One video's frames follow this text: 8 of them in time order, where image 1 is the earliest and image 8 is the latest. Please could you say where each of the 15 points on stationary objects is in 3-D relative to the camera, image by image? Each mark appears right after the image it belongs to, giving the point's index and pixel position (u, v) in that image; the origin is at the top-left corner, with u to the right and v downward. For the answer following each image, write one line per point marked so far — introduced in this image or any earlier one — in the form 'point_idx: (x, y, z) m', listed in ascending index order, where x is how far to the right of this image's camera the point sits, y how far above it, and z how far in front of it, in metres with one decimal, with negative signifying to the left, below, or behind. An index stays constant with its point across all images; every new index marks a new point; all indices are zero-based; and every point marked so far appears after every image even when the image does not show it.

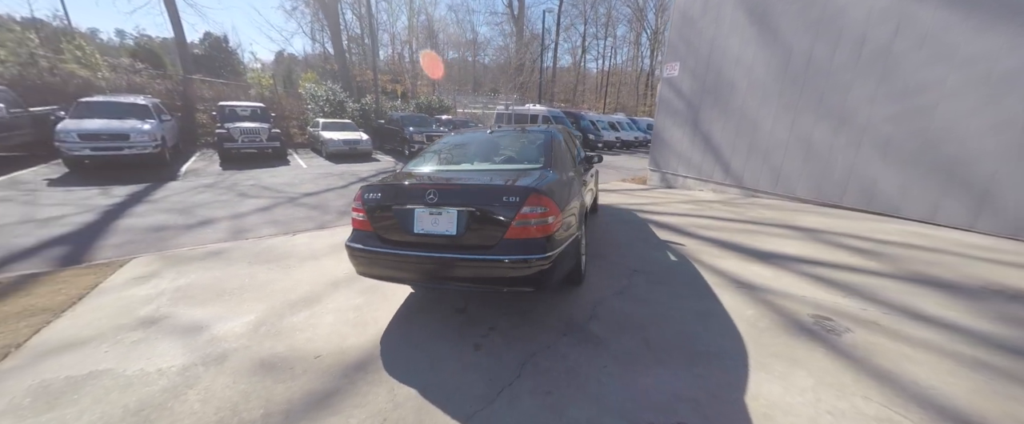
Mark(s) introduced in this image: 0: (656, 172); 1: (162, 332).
0: (+3.4, +1.0, +8.8) m
1: (-2.6, -0.9, +2.6) m
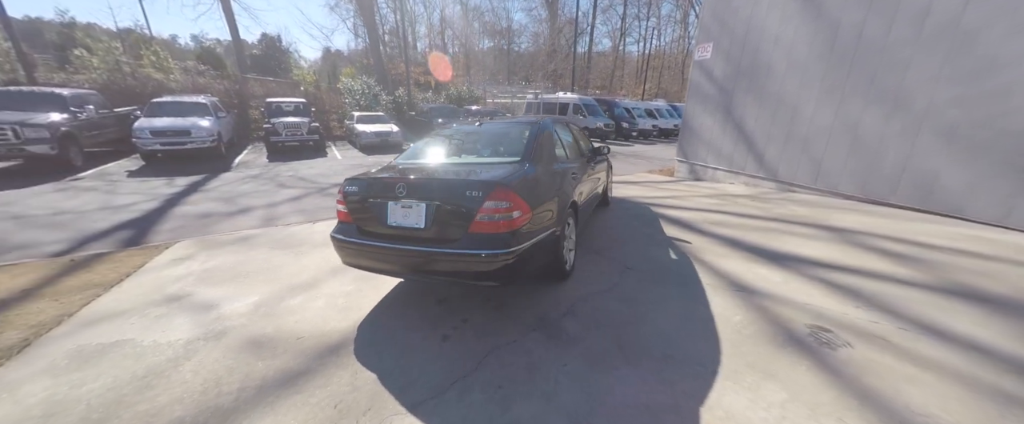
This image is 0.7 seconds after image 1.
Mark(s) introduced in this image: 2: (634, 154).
0: (+3.9, +1.2, +8.4) m
1: (-2.8, -0.8, +3.0) m
2: (+4.0, +1.9, +11.9) m
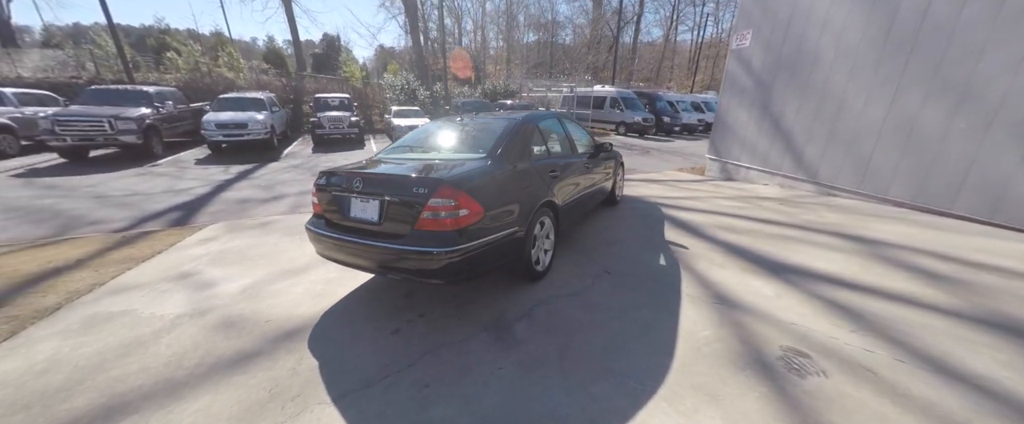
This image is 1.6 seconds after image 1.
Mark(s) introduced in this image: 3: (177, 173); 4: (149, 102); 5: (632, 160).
0: (+4.4, +1.1, +7.7) m
1: (-3.1, -0.7, +3.3) m
2: (+5.0, +1.9, +11.2) m
3: (-7.8, +0.9, +8.3) m
4: (-9.9, +3.0, +9.6) m
5: (+3.3, +1.4, +9.8) m
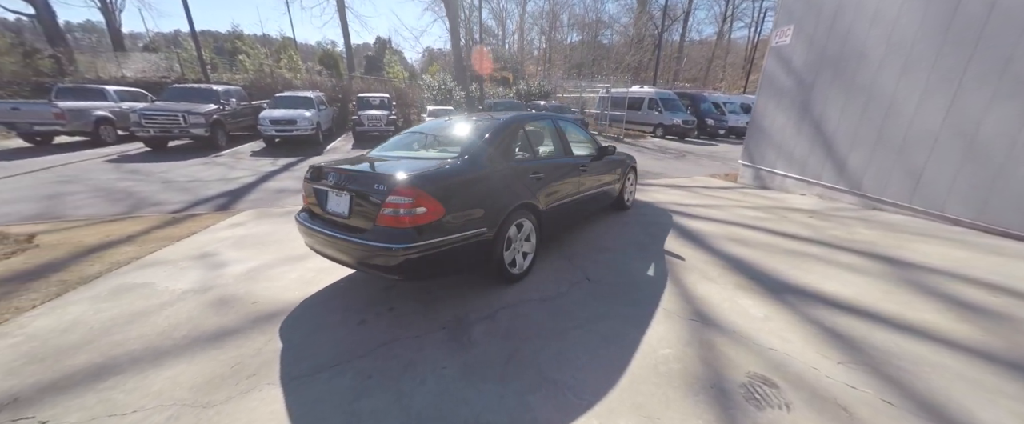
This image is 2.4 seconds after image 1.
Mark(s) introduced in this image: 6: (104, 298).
0: (+4.8, +0.9, +7.1) m
1: (-3.3, -0.5, +3.7) m
2: (+5.9, +1.7, +10.5) m
3: (-7.3, +1.3, +9.2) m
4: (-9.1, +3.4, +10.8) m
5: (+3.9, +1.3, +9.3) m
6: (-3.5, -0.7, +3.0) m
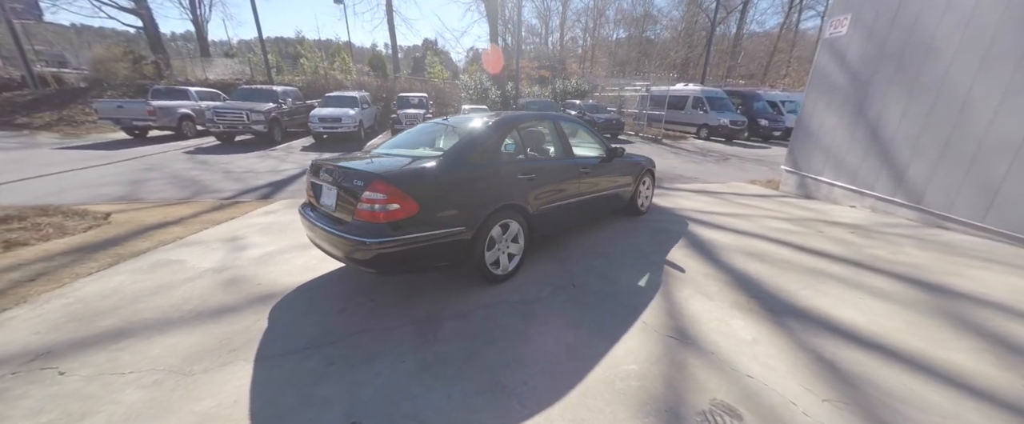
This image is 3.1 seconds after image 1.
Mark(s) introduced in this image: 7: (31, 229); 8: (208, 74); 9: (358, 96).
0: (+5.1, +0.7, +6.5) m
1: (-3.3, -0.4, +4.1) m
2: (+6.7, +1.4, +9.7) m
3: (-6.5, +1.6, +10.1) m
4: (-8.0, +3.8, +11.9) m
5: (+4.6, +1.1, +8.7) m
6: (-3.7, -0.6, +3.5) m
7: (-5.8, -0.2, +4.2) m
8: (-15.8, +7.1, +18.3) m
9: (-5.5, +4.1, +12.6) m
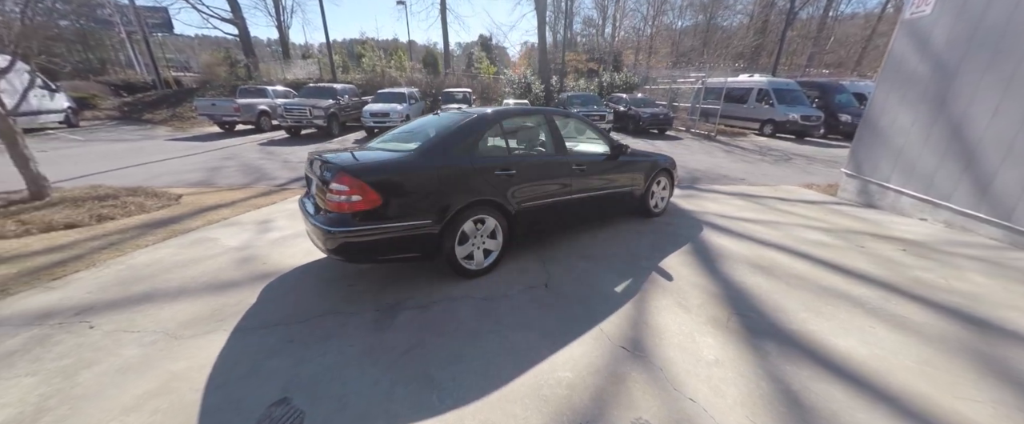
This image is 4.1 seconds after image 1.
0: (+5.4, +0.5, +5.5) m
1: (-3.3, -0.2, +4.6) m
2: (+7.5, +1.2, +8.4) m
3: (-5.4, +1.9, +11.0) m
4: (-6.5, +4.2, +13.0) m
5: (+5.3, +1.0, +7.8) m
6: (-3.8, -0.4, +4.1) m
7: (-5.7, +0.1, +5.1) m
8: (-13.0, +8.0, +20.6) m
9: (-3.9, +4.5, +13.3) m
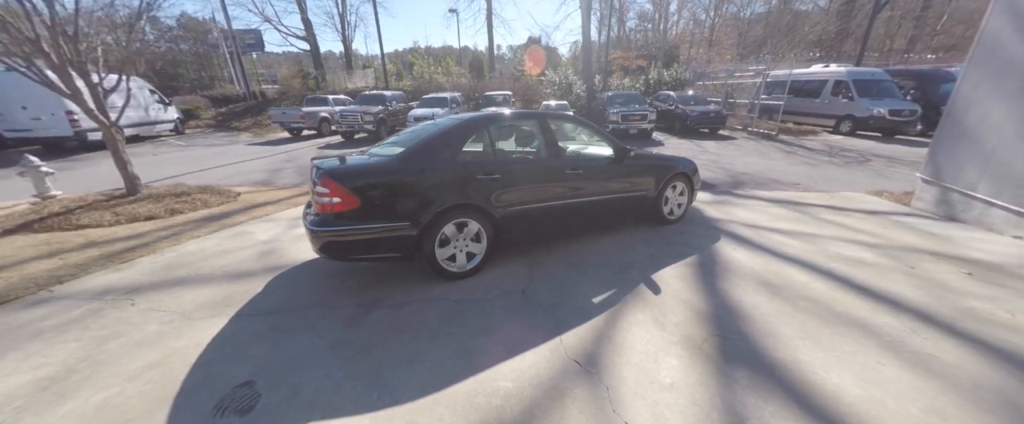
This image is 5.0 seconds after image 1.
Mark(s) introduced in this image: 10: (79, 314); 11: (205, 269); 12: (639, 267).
0: (+5.6, +0.4, +4.6) m
1: (-3.2, -0.2, +5.1) m
2: (+8.1, +1.0, +7.1) m
3: (-4.2, +2.0, +11.7) m
4: (-4.9, +4.3, +13.9) m
5: (+5.8, +0.8, +6.9) m
6: (-3.7, -0.3, +4.6) m
7: (-5.5, +0.2, +6.0) m
8: (-10.0, +8.1, +22.4) m
9: (-2.3, +4.5, +13.7) m
10: (-3.7, -0.9, +3.0) m
11: (-3.3, -0.6, +3.8) m
12: (+1.2, -0.5, +3.2) m
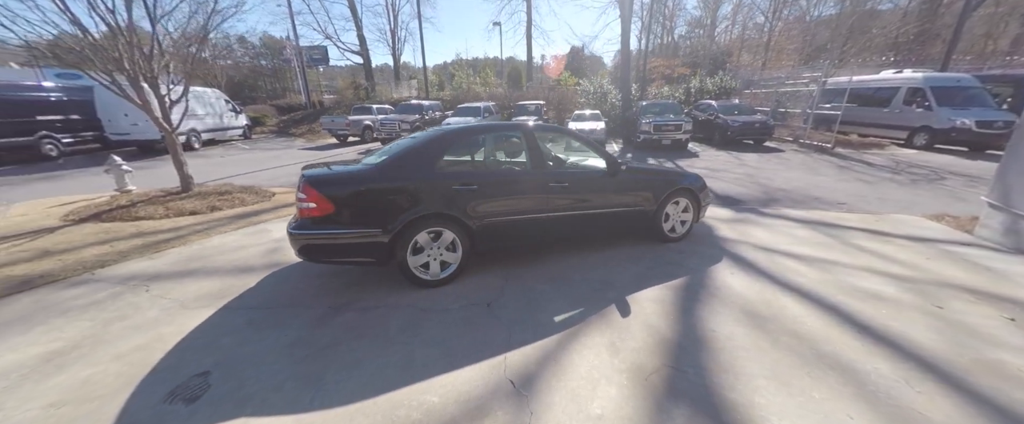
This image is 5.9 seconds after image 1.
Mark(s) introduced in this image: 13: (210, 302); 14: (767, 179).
0: (+5.5, 0.0, +3.8) m
1: (-3.2, -0.2, +5.4) m
2: (+8.4, +0.5, +6.0) m
3: (-3.2, +1.8, +12.2) m
4: (-3.5, +4.1, +14.5) m
5: (+6.1, +0.4, +6.1) m
6: (-3.8, -0.3, +5.0) m
7: (-5.3, +0.2, +6.6) m
8: (-7.3, +7.9, +23.7) m
9: (-0.9, +4.2, +14.0) m
10: (-3.9, -0.8, +3.4) m
11: (-3.4, -0.6, +4.1) m
12: (+0.9, -0.6, +3.0) m
13: (-2.8, -0.8, +3.2) m
14: (+5.0, +0.6, +6.9) m
